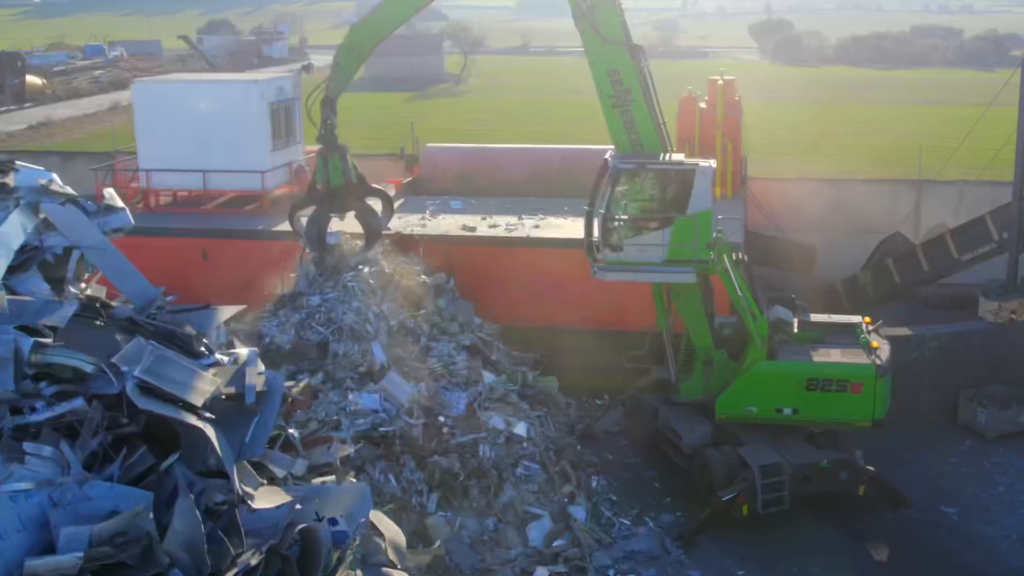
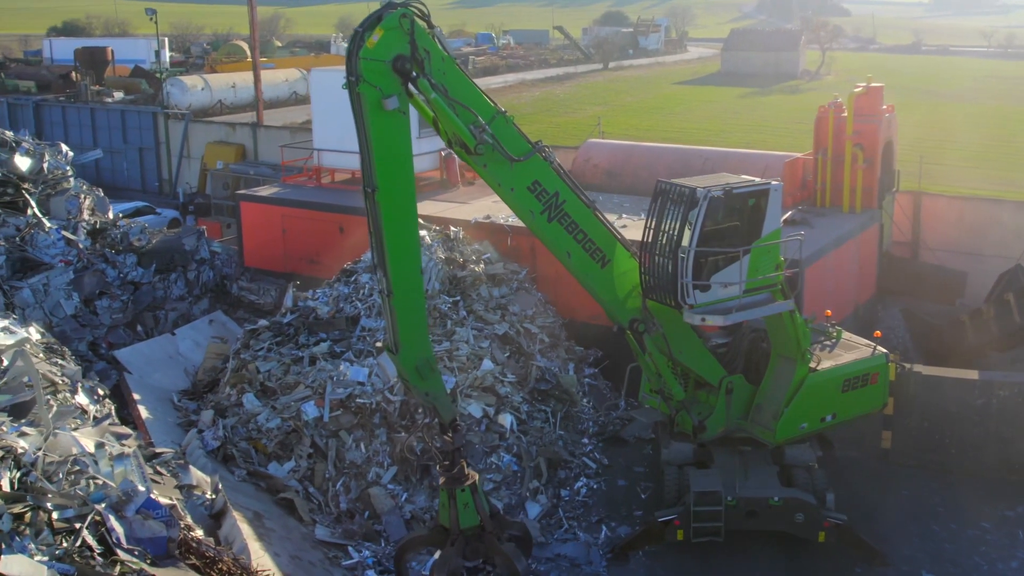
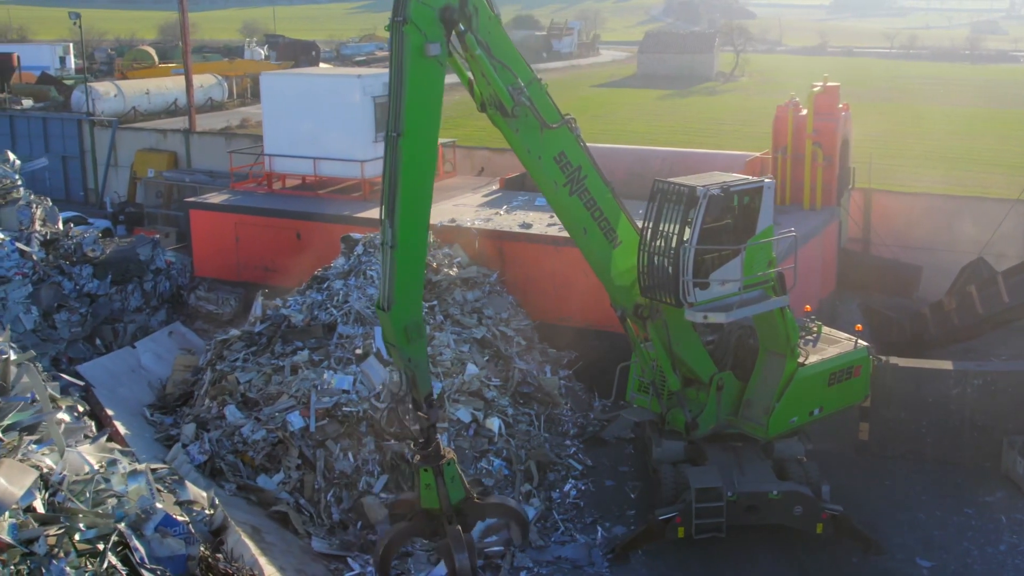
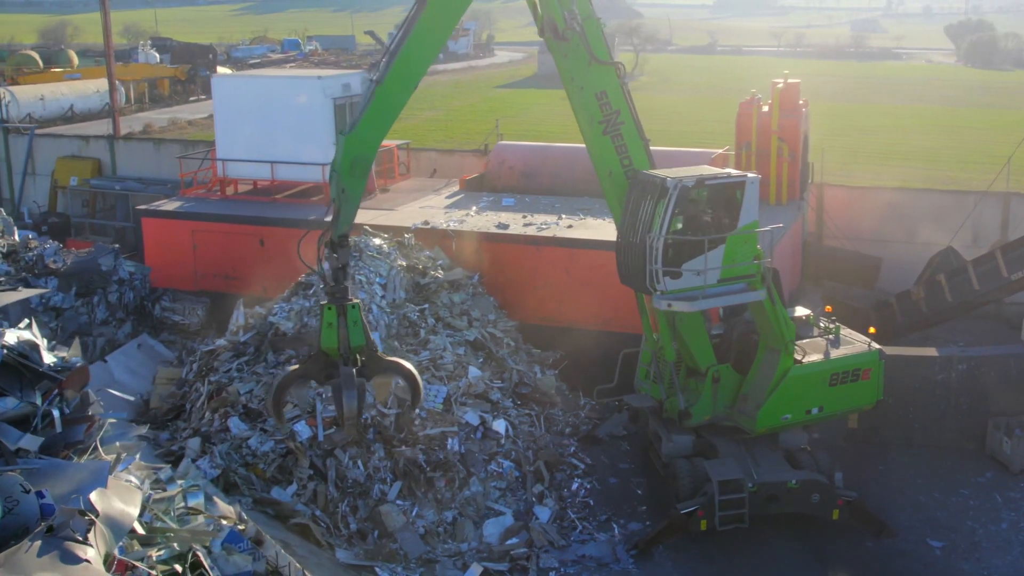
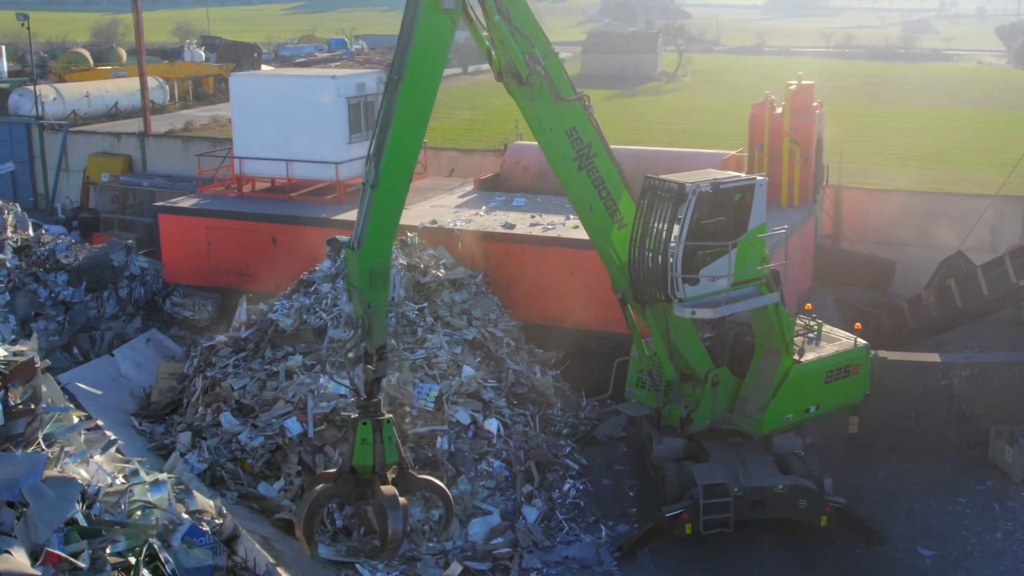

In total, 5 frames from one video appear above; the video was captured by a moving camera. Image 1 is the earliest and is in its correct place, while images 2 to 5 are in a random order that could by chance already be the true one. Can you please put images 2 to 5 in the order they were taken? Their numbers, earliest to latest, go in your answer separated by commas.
4, 5, 3, 2
